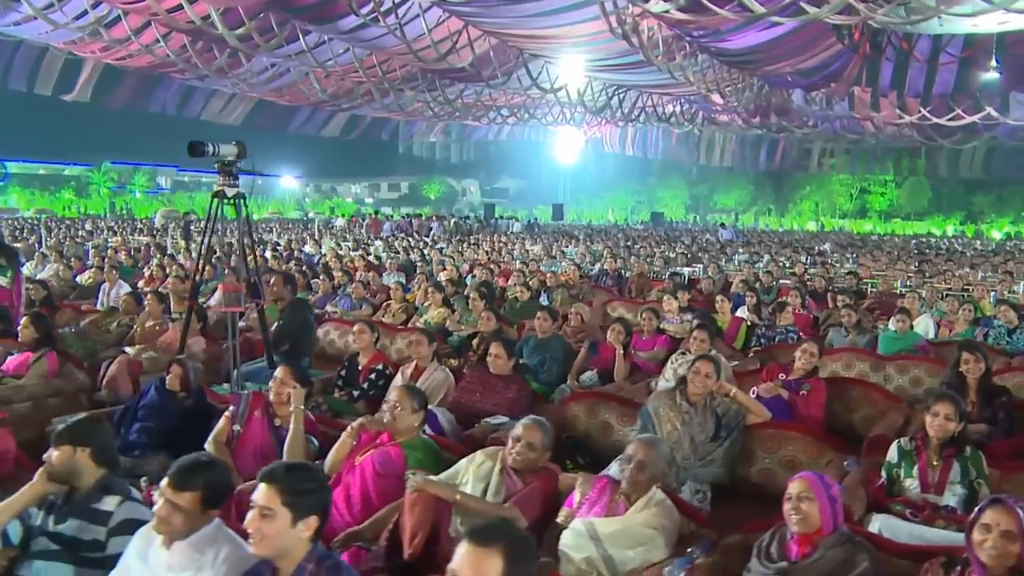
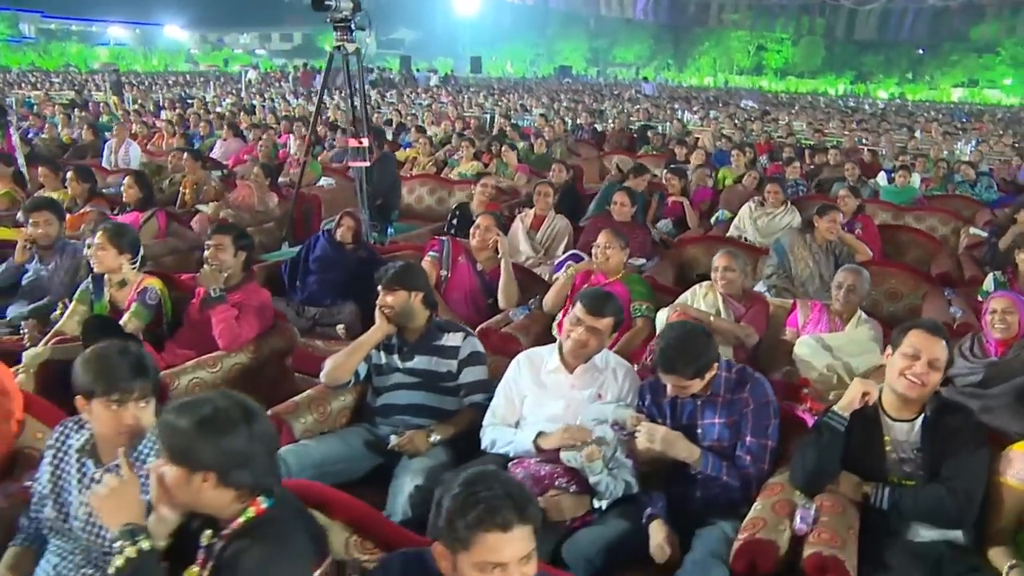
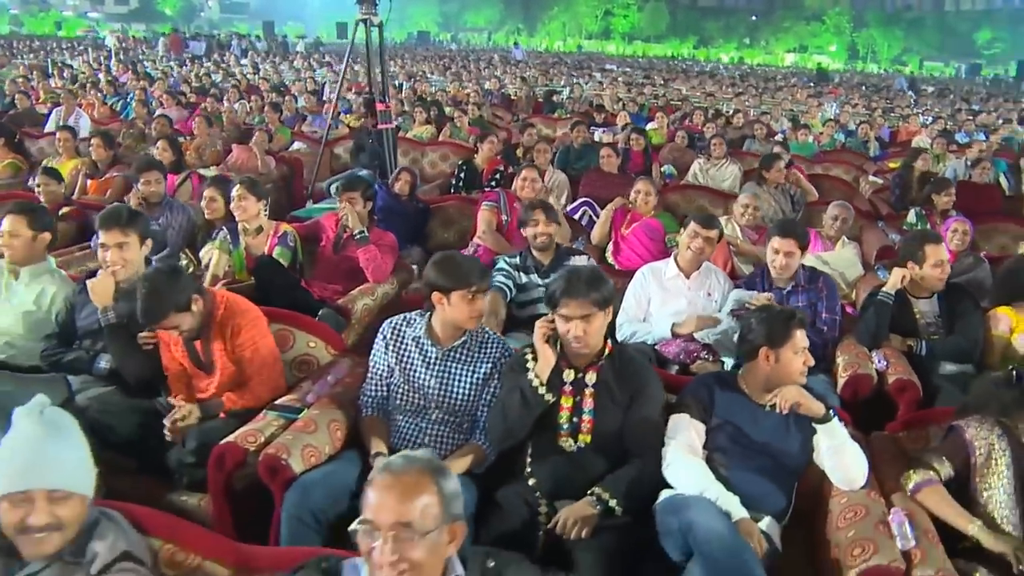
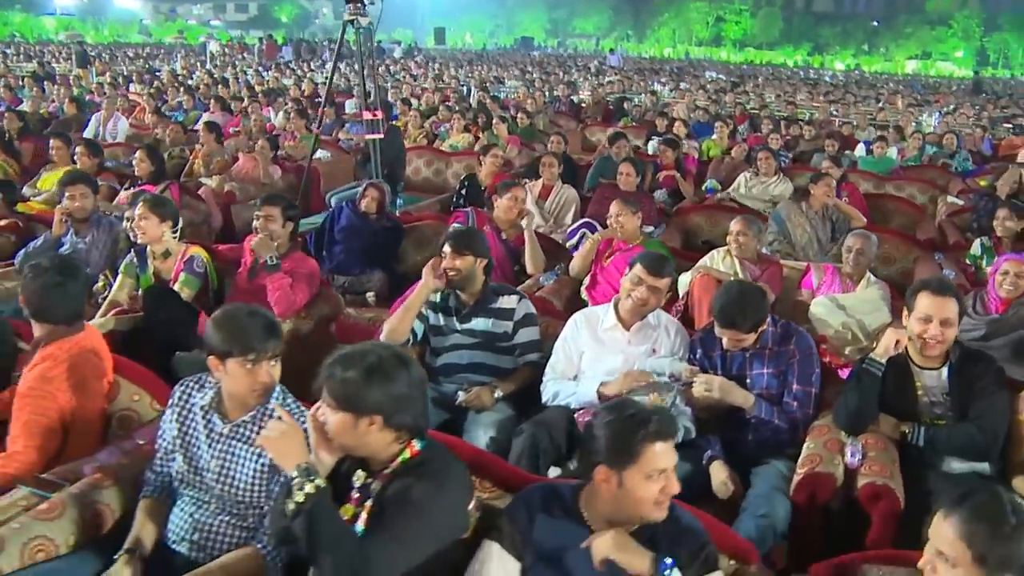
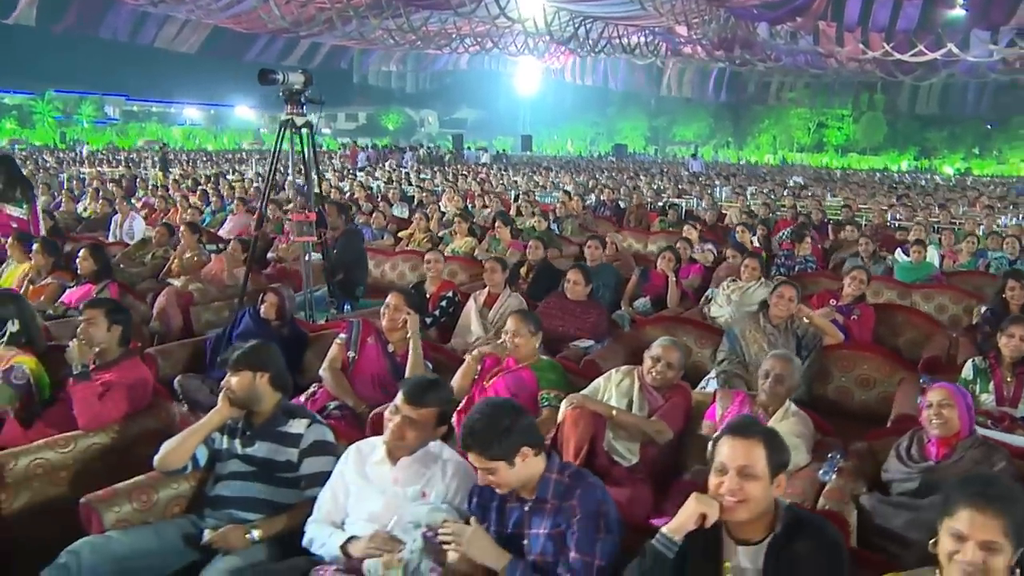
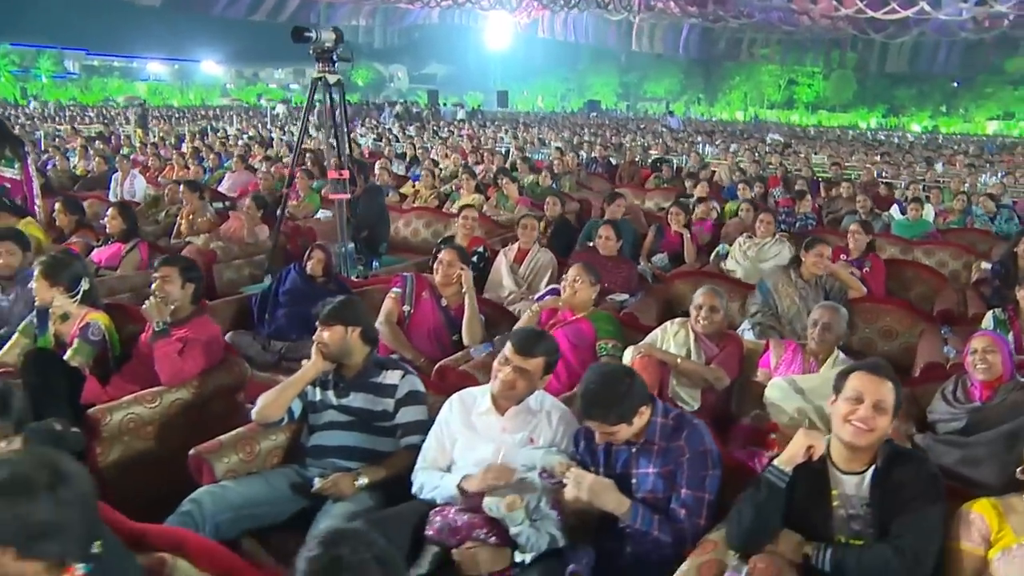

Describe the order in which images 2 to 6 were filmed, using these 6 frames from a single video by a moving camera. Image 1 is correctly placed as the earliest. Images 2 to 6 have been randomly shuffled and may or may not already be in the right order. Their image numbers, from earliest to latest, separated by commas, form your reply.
5, 6, 2, 4, 3
